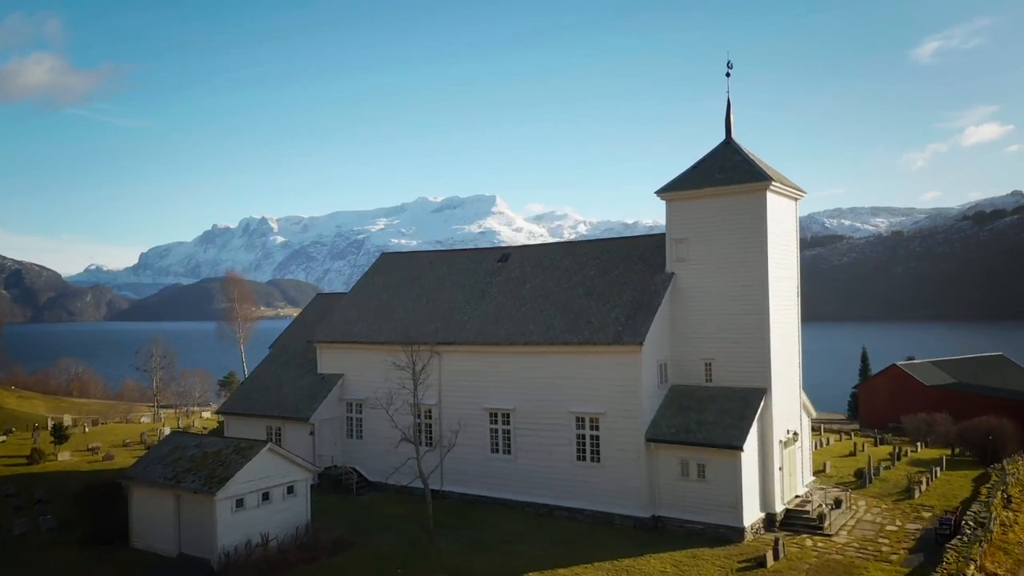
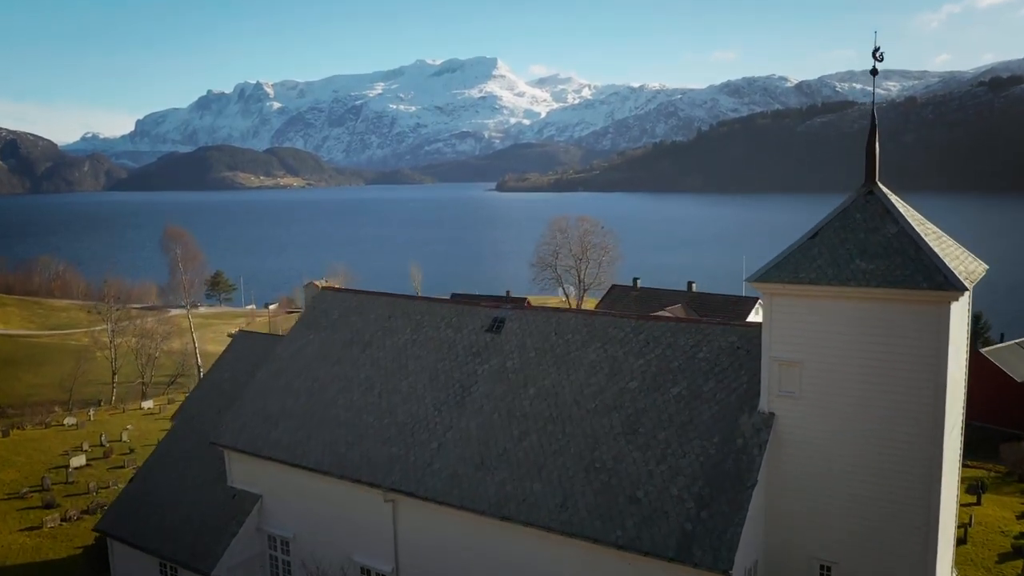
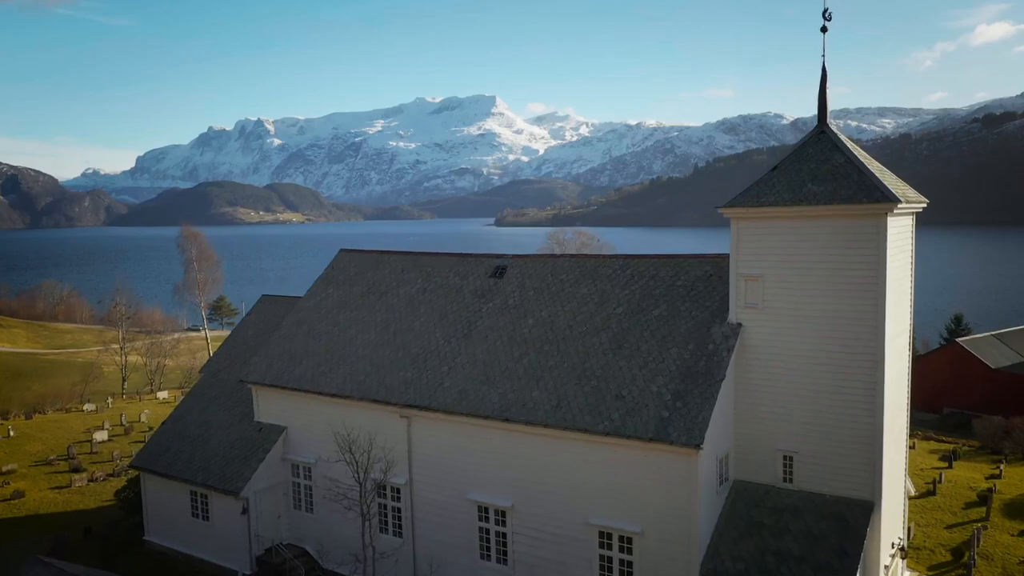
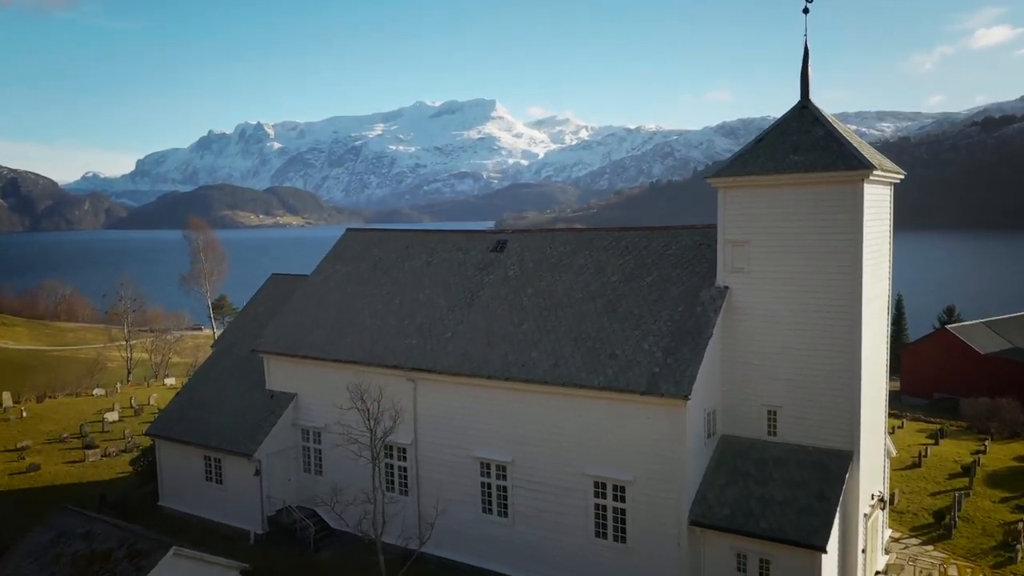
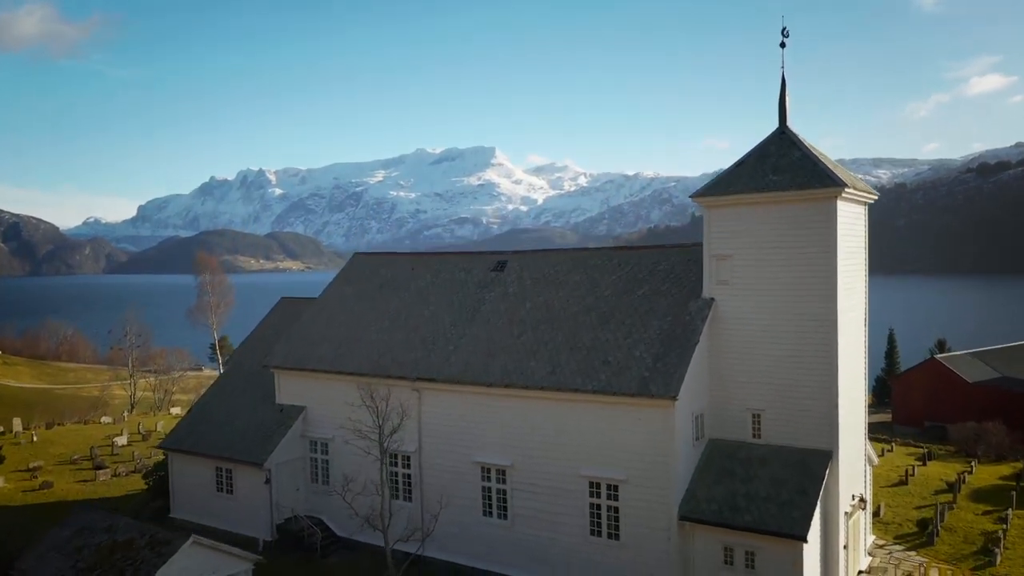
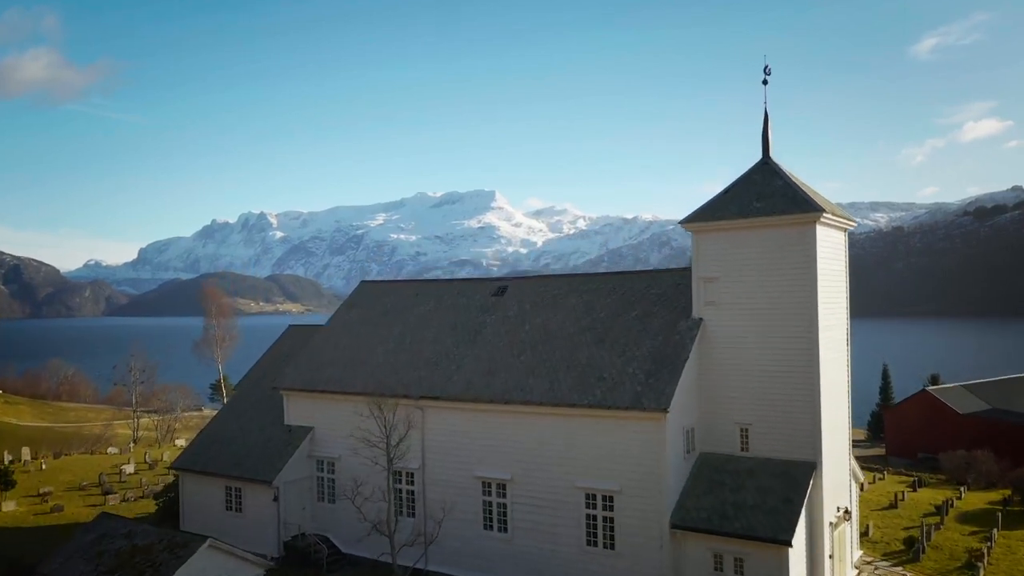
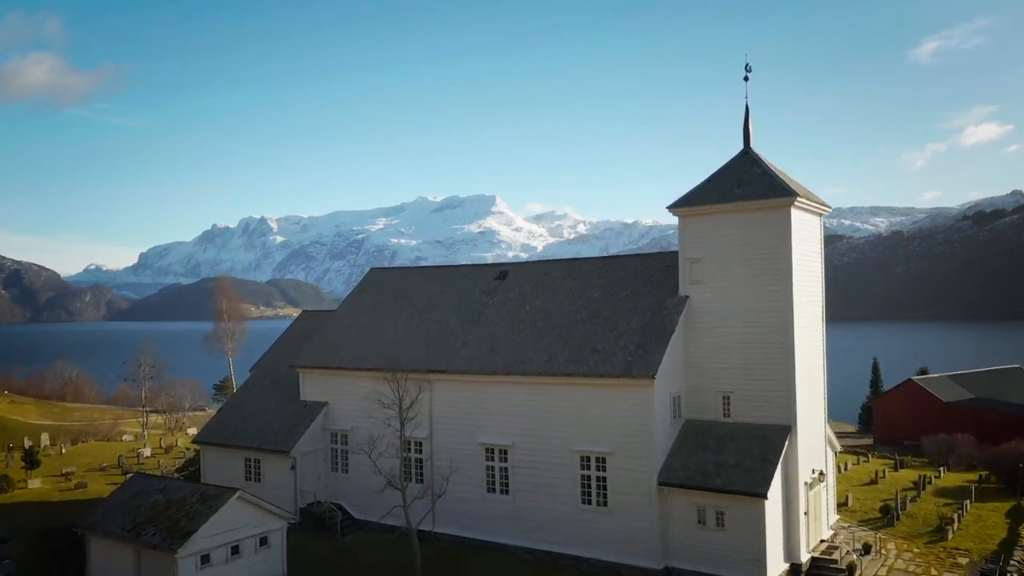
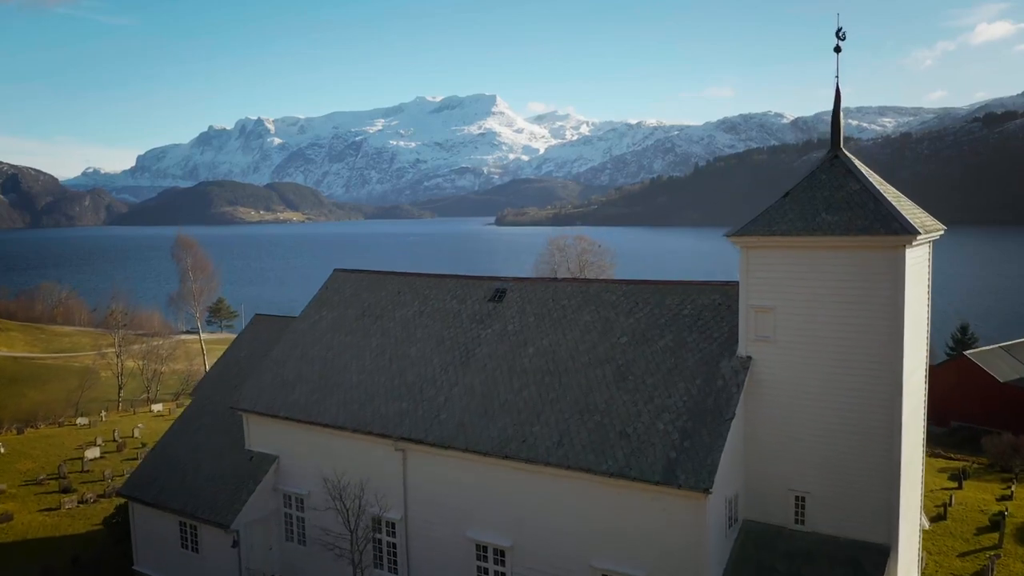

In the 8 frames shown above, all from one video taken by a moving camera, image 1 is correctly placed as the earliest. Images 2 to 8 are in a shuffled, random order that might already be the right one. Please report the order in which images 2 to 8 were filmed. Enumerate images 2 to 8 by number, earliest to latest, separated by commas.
7, 6, 5, 4, 3, 8, 2
